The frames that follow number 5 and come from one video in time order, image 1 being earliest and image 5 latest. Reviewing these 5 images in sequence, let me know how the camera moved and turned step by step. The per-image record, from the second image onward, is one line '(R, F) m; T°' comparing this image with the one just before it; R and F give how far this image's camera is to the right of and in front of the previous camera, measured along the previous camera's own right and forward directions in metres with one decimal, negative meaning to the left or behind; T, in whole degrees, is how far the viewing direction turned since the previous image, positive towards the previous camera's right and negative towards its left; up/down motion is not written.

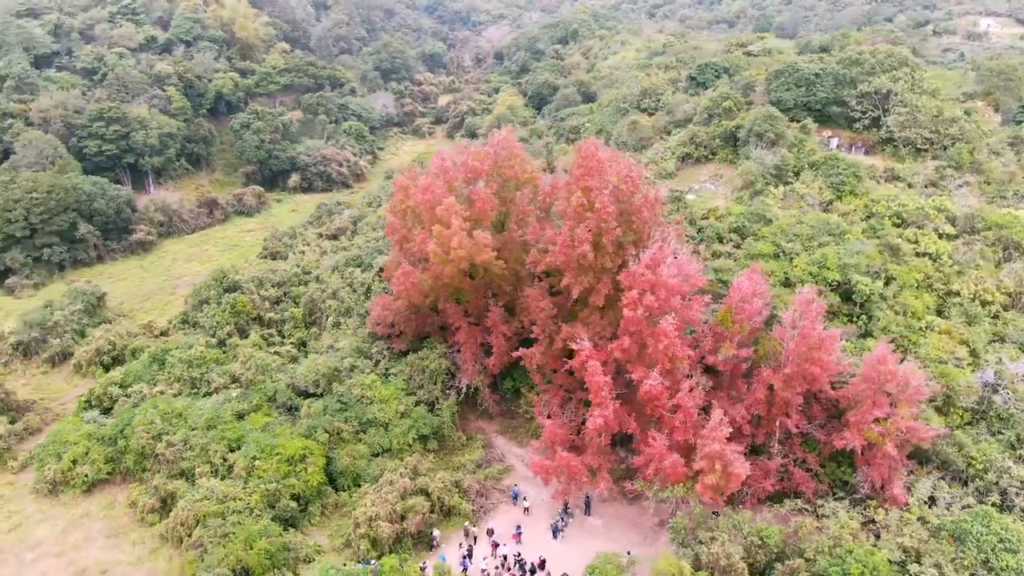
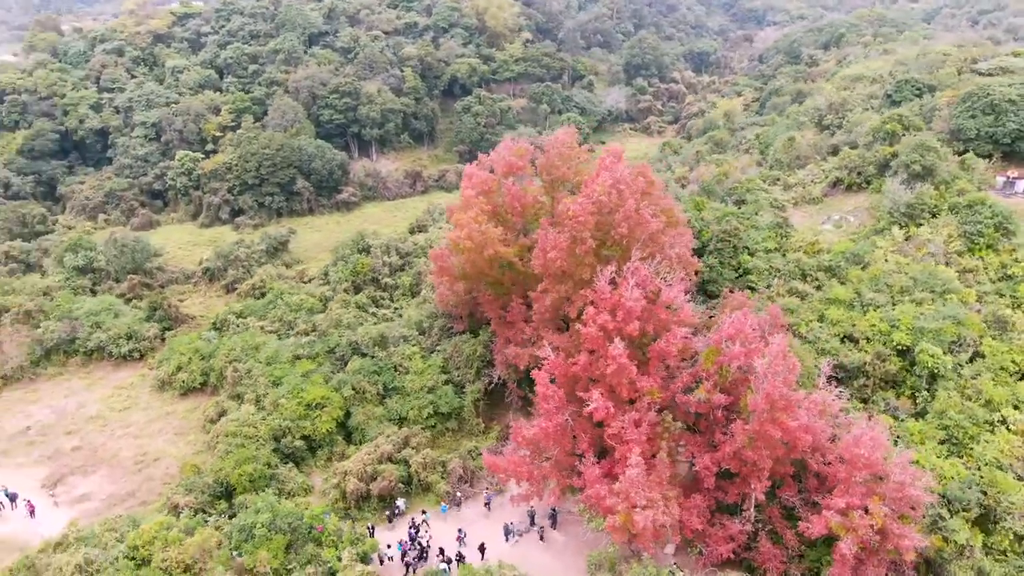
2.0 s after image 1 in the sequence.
(+7.6, +1.4) m; -22°
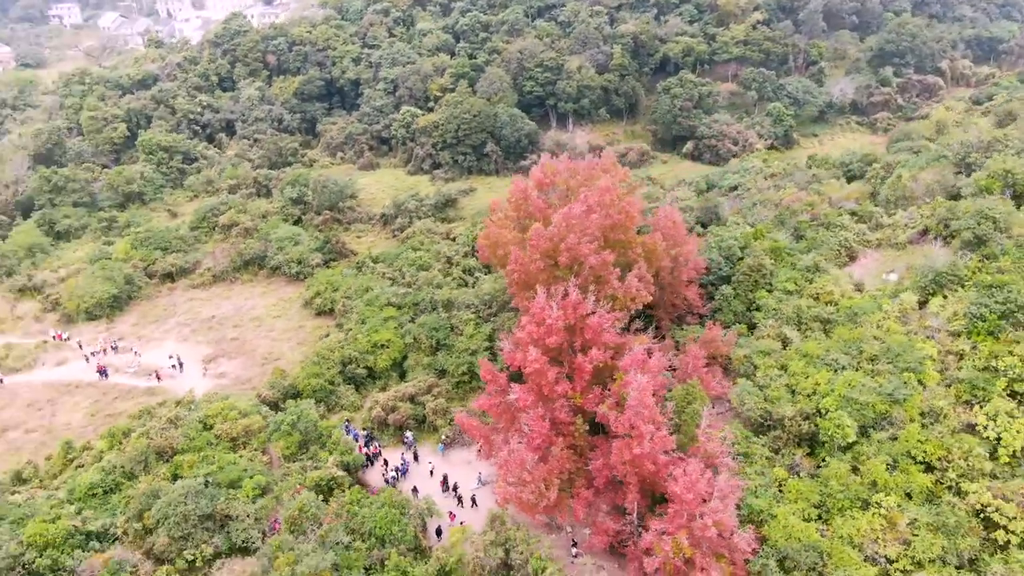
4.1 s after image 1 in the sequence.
(+8.8, -2.4) m; -21°
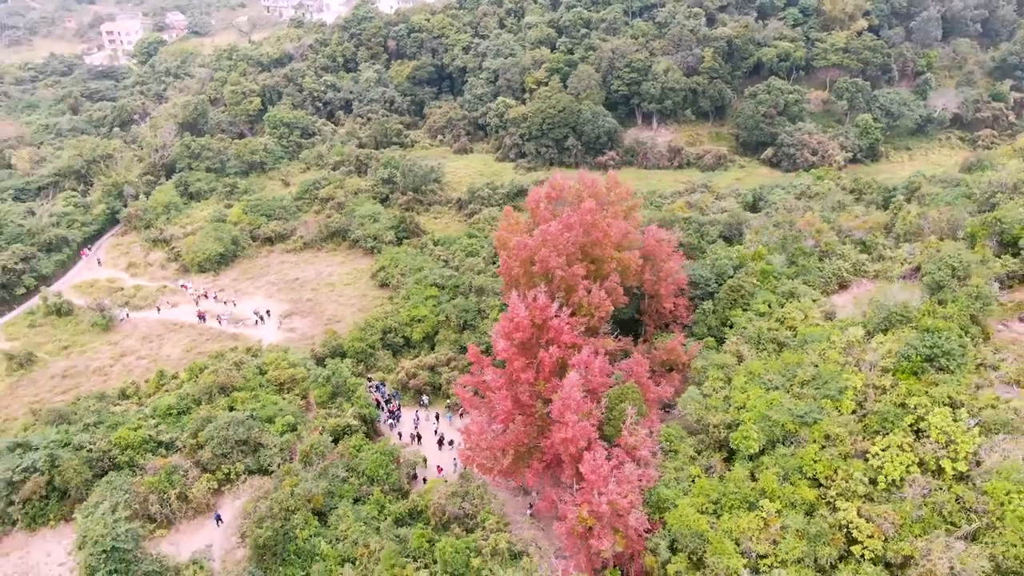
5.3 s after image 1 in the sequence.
(+5.0, -3.7) m; -10°
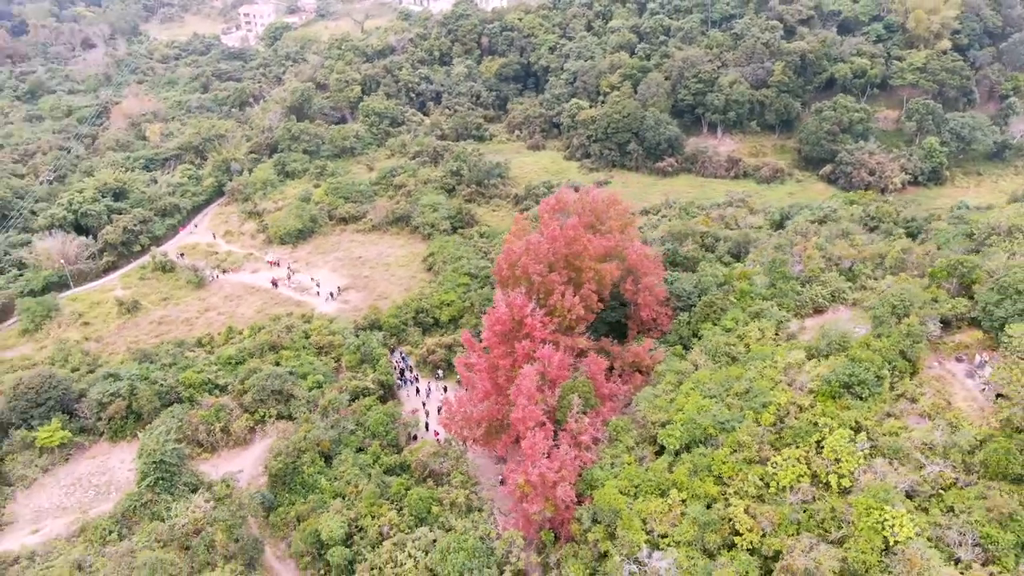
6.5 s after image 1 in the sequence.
(+5.0, -4.0) m; -9°
